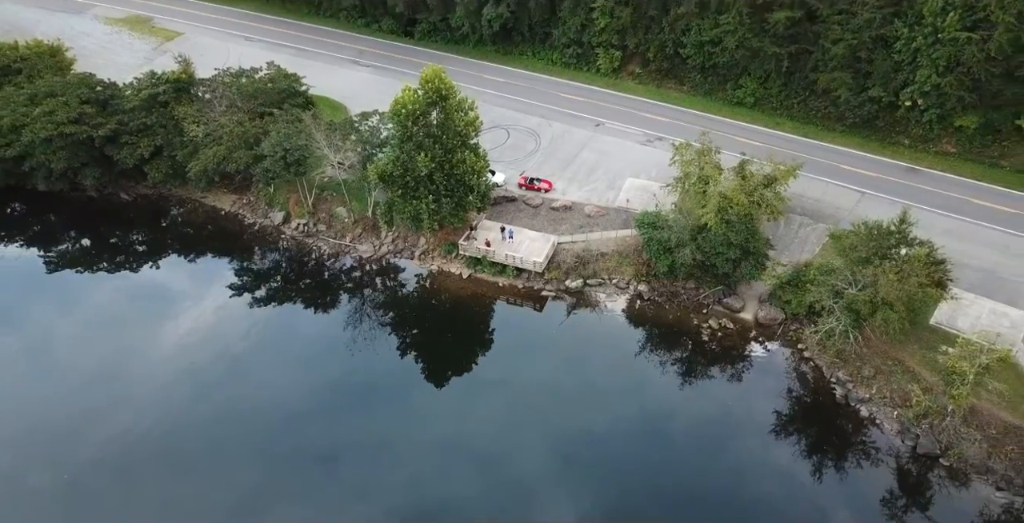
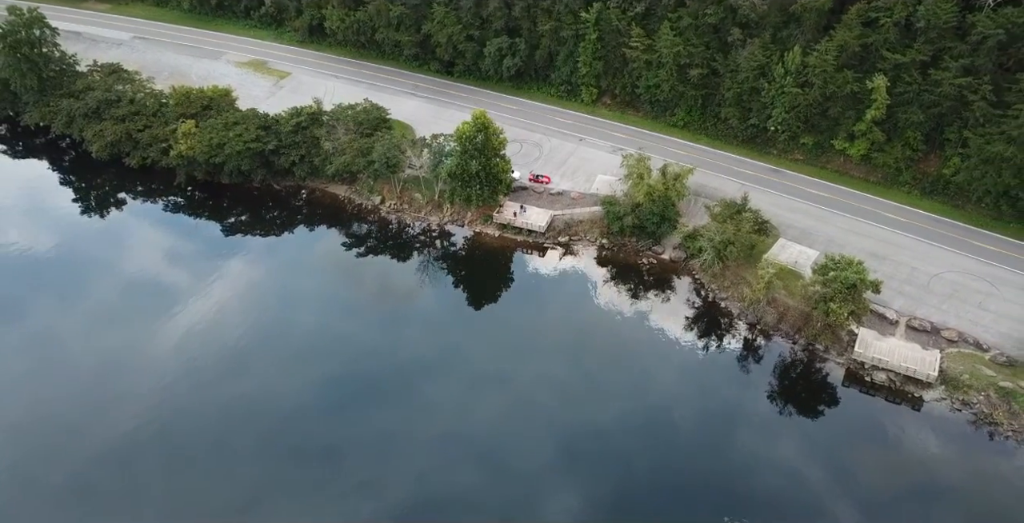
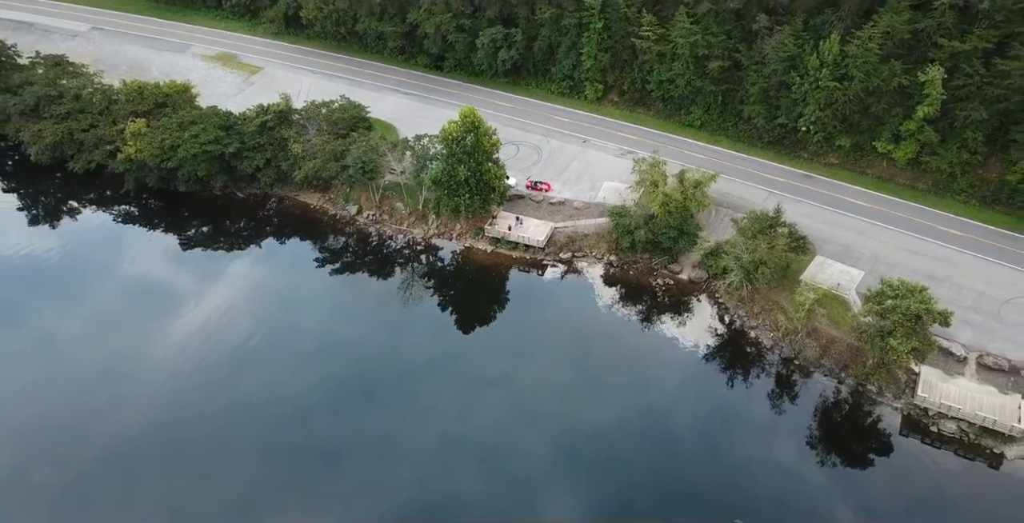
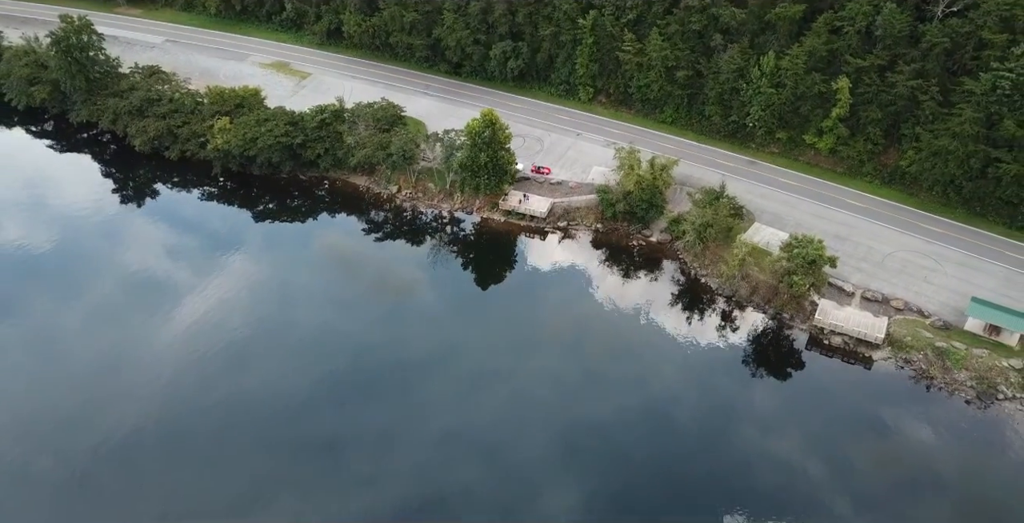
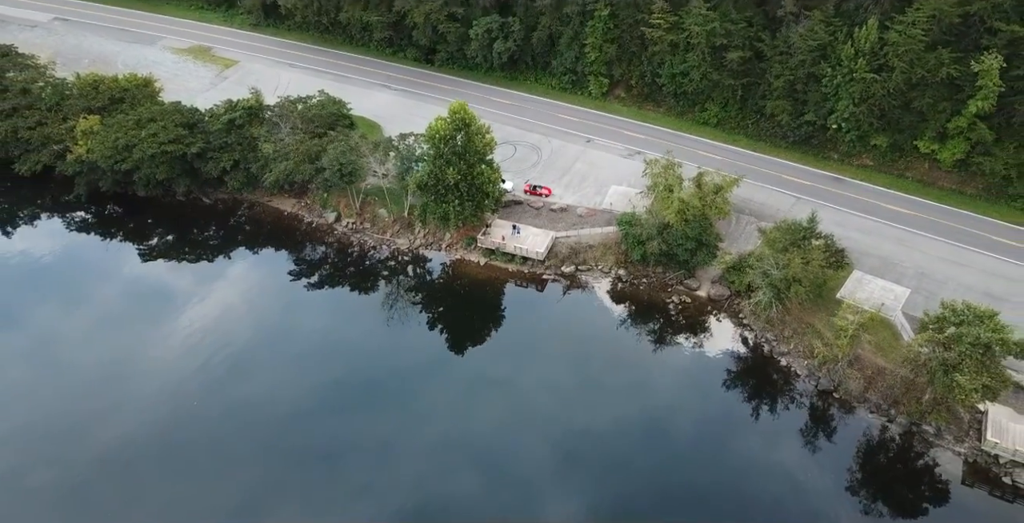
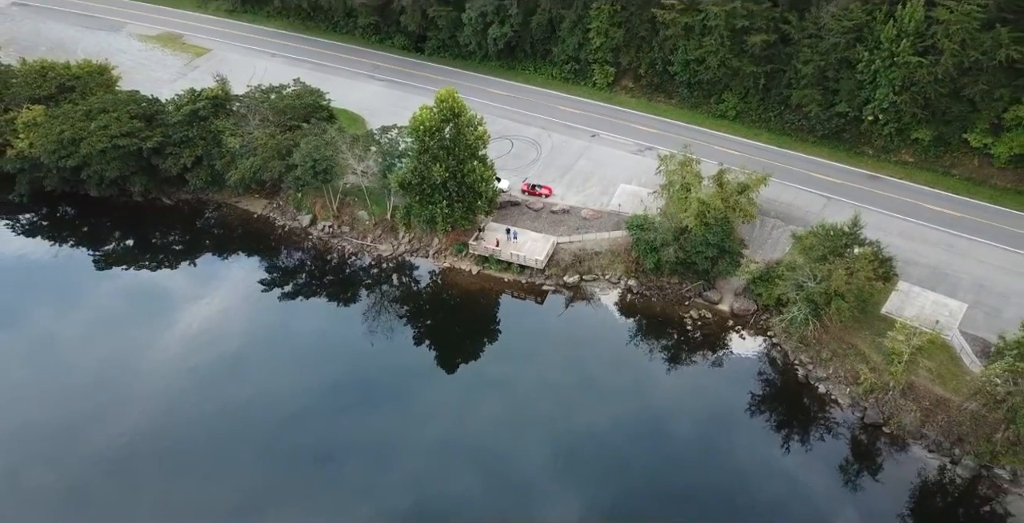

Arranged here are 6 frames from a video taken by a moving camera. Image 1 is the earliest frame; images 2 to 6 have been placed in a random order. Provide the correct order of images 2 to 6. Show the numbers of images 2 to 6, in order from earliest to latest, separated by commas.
6, 5, 3, 2, 4
